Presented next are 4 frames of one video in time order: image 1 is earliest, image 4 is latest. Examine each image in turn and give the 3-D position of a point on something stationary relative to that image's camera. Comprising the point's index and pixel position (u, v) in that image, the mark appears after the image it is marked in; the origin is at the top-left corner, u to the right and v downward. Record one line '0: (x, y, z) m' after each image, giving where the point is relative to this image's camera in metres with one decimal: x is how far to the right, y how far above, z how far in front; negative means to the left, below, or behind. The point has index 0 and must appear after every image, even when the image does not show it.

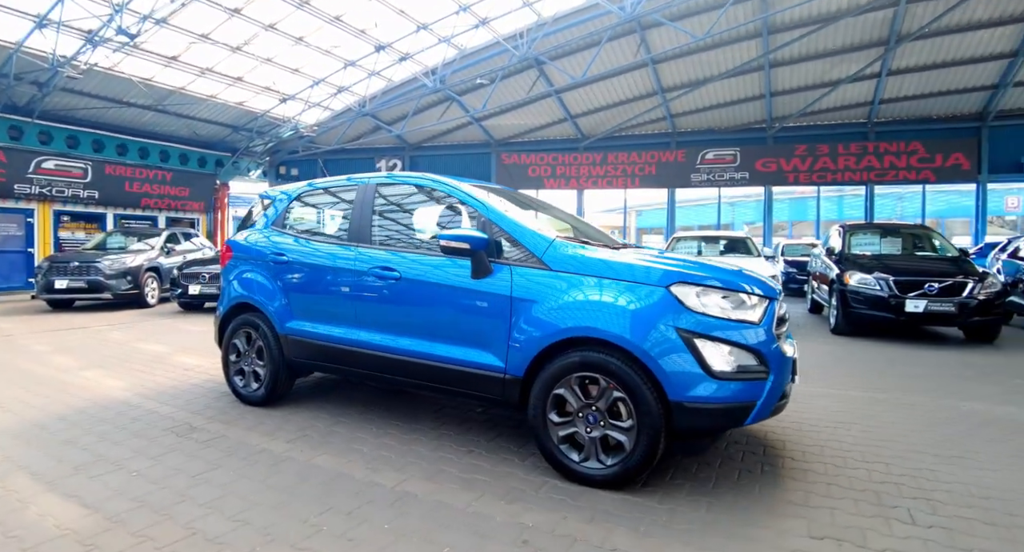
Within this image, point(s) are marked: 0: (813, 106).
0: (+10.0, +5.7, +17.8) m
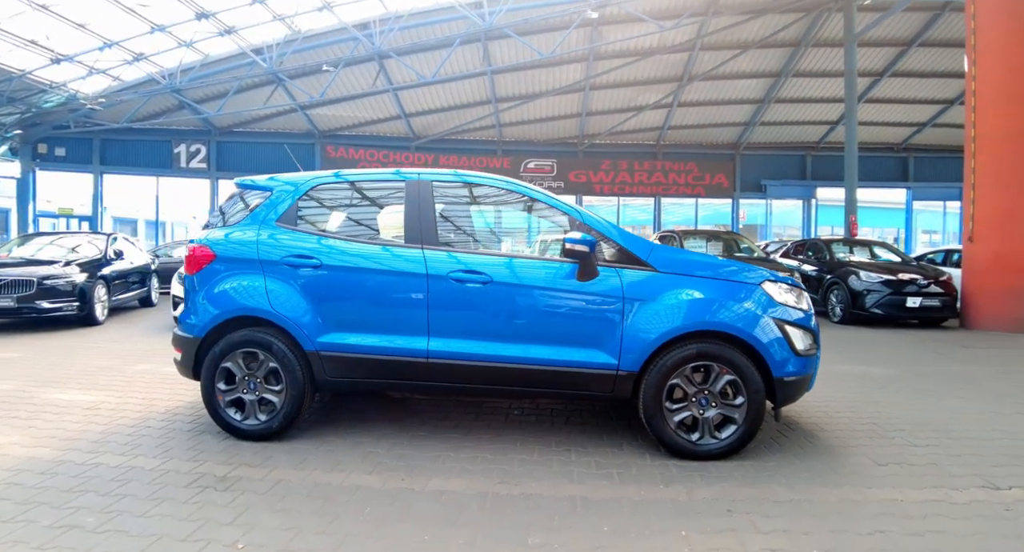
0: (+4.1, +5.8, +20.7) m
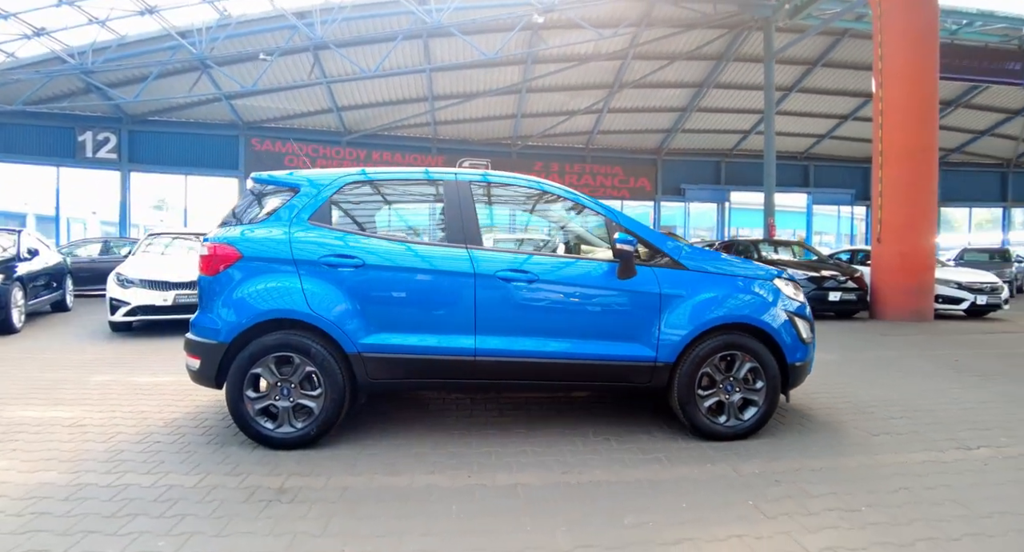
0: (+1.6, +5.9, +21.3) m
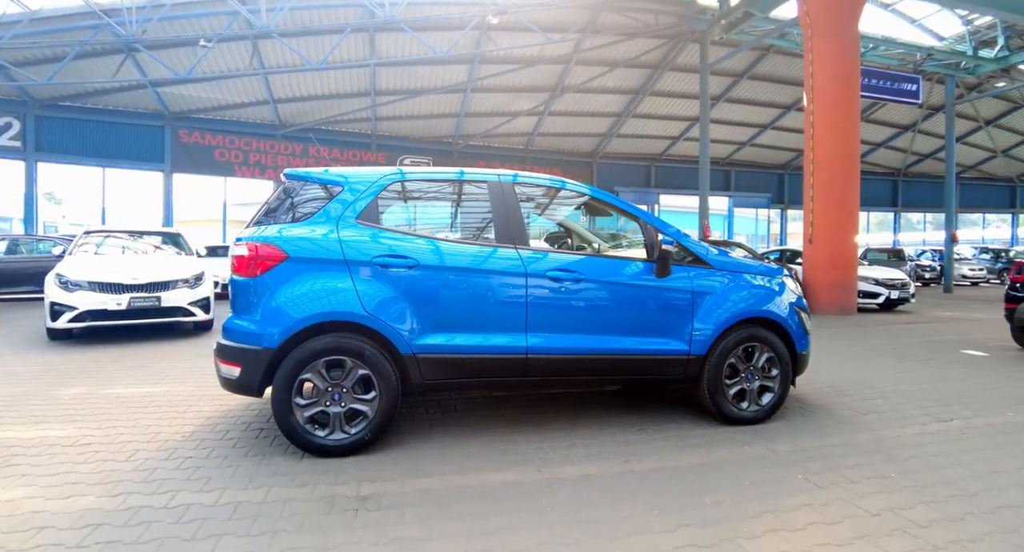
0: (-0.6, +5.9, +21.4) m
